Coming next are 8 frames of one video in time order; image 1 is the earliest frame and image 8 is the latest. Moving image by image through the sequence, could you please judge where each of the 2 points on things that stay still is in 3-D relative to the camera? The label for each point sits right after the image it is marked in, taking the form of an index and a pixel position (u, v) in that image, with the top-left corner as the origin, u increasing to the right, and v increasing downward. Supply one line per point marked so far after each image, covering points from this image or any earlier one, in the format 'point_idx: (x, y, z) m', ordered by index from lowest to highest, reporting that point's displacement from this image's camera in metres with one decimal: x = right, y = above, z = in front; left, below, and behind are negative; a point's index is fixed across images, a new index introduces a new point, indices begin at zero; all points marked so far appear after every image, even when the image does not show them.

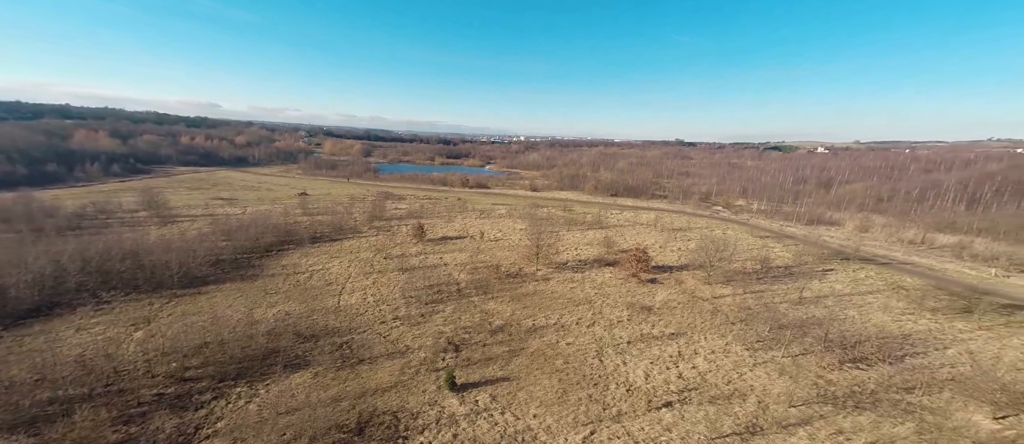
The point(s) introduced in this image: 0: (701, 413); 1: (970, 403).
0: (+9.4, -9.6, +19.2) m
1: (+22.6, -8.9, +19.2) m
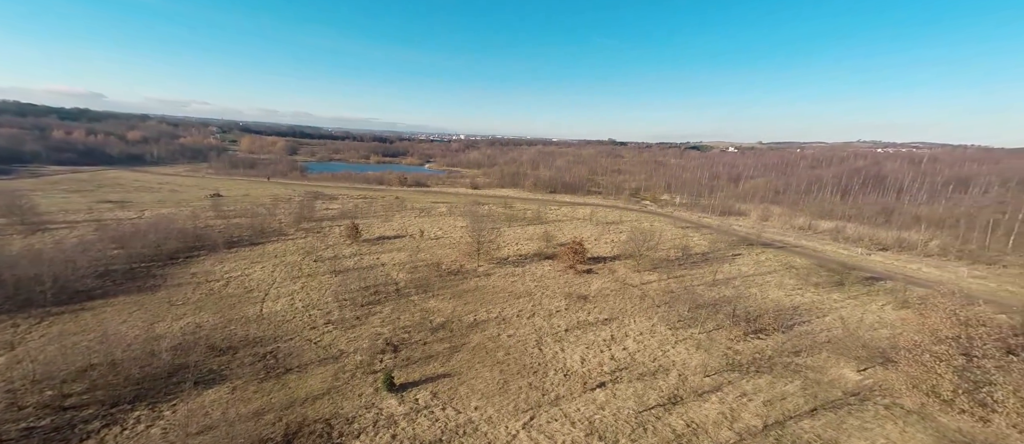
0: (+6.4, -9.0, +20.9) m
1: (+19.4, -8.0, +22.9) m
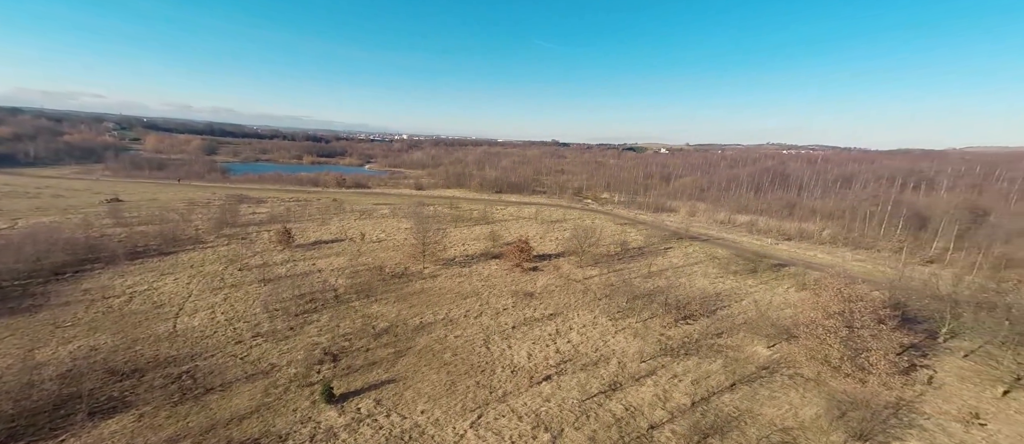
0: (+3.4, -8.9, +21.9) m
1: (+16.0, -7.6, +25.7) m
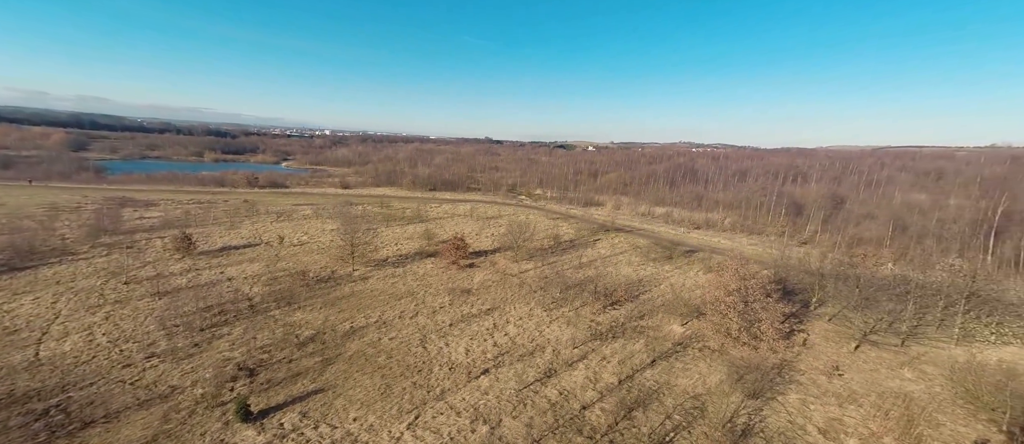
0: (-0.1, -8.6, +22.6) m
1: (+11.6, -7.0, +28.4) m
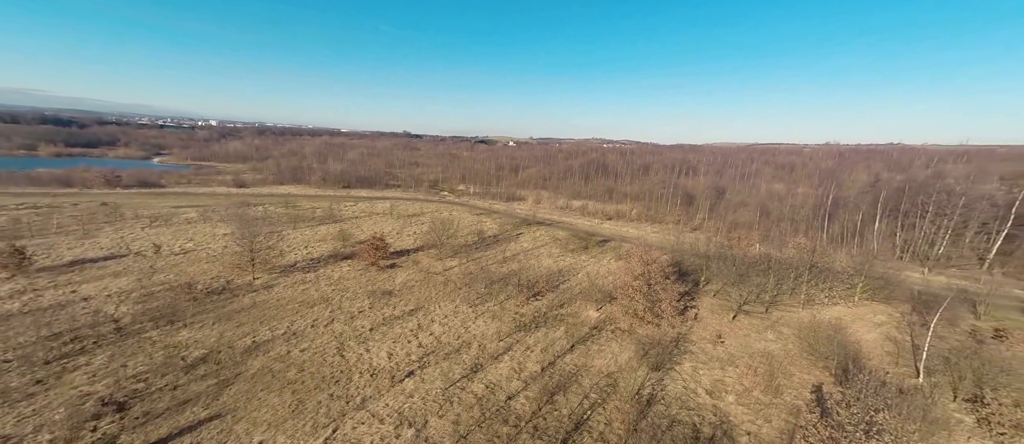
0: (-4.5, -8.6, +22.6) m
1: (+5.9, -6.4, +30.4) m
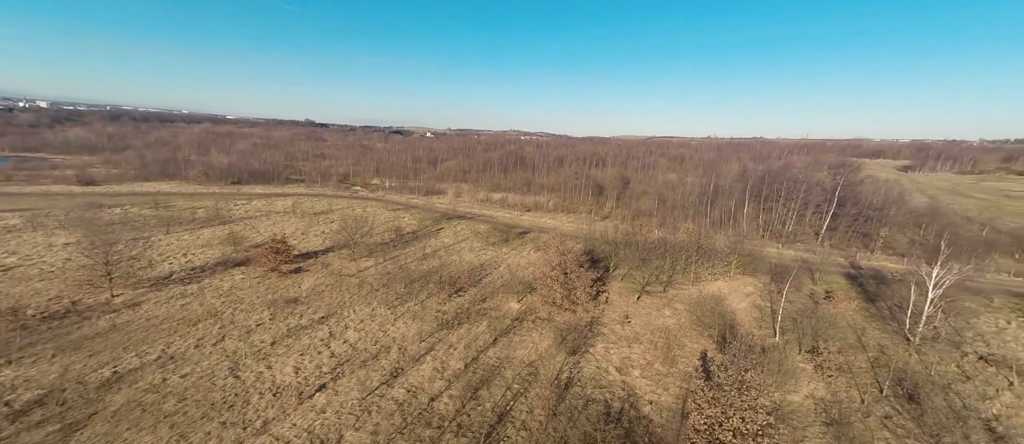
0: (-8.8, -8.5, +21.0) m
1: (-0.2, -5.8, +30.7) m
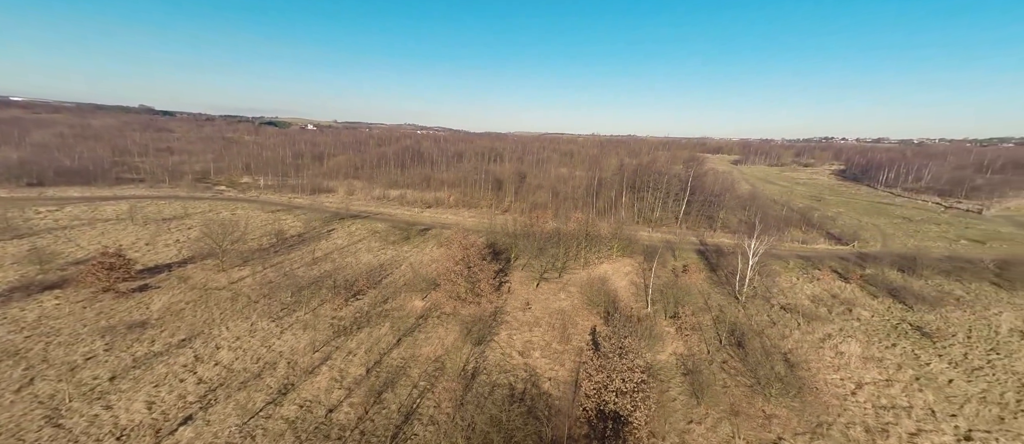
0: (-13.7, -8.9, +19.4) m
1: (-7.9, -5.7, +30.9) m
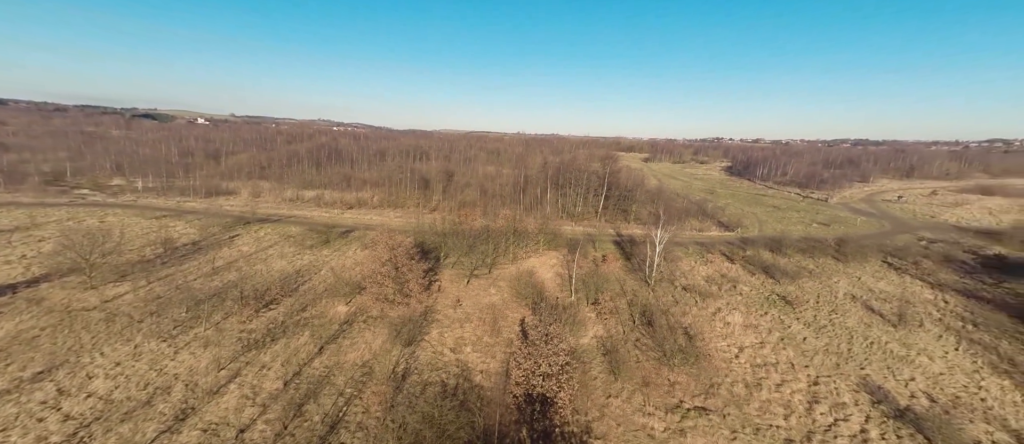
0: (-17.0, -9.2, +17.4) m
1: (-13.4, -5.8, +29.7) m
